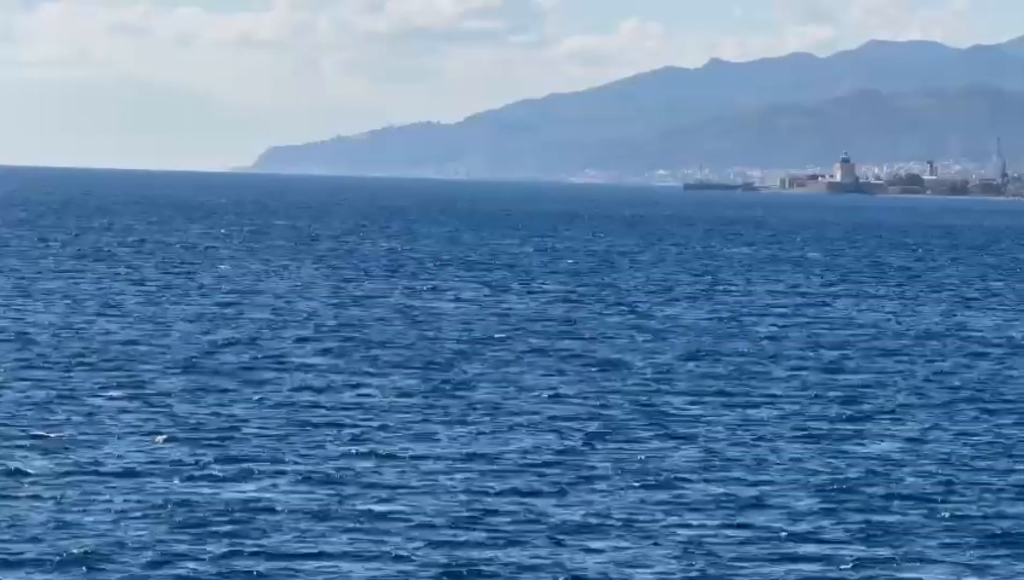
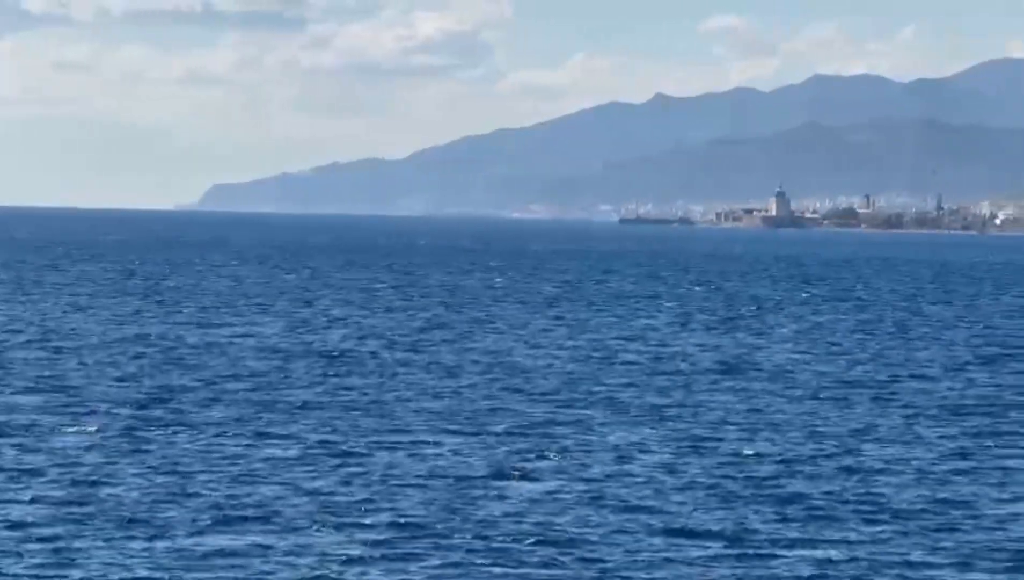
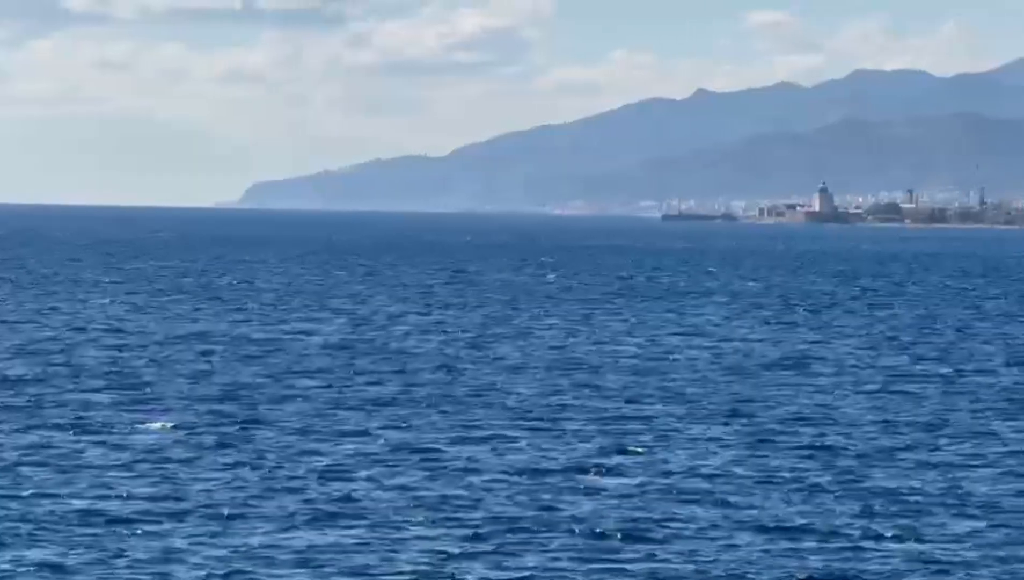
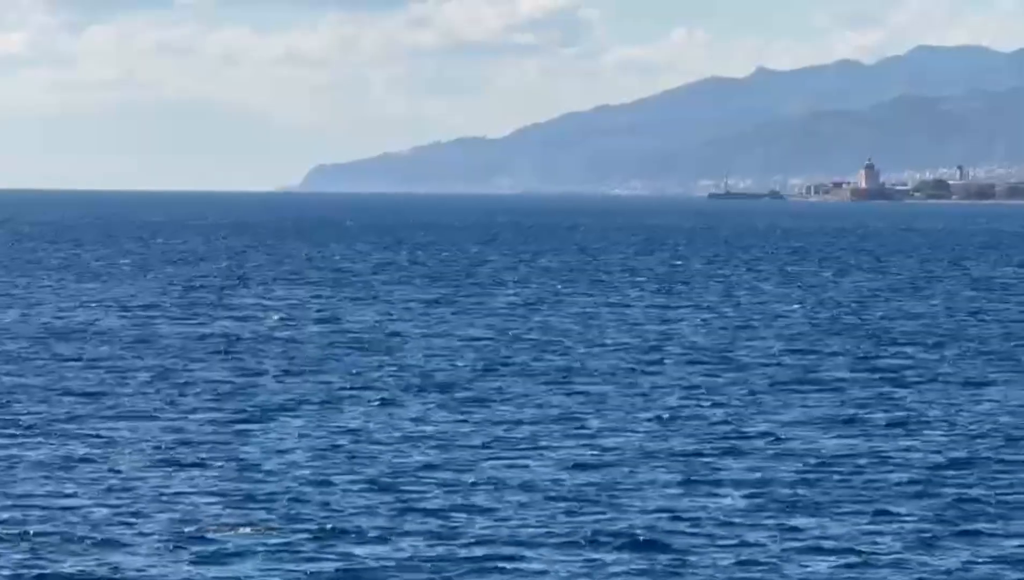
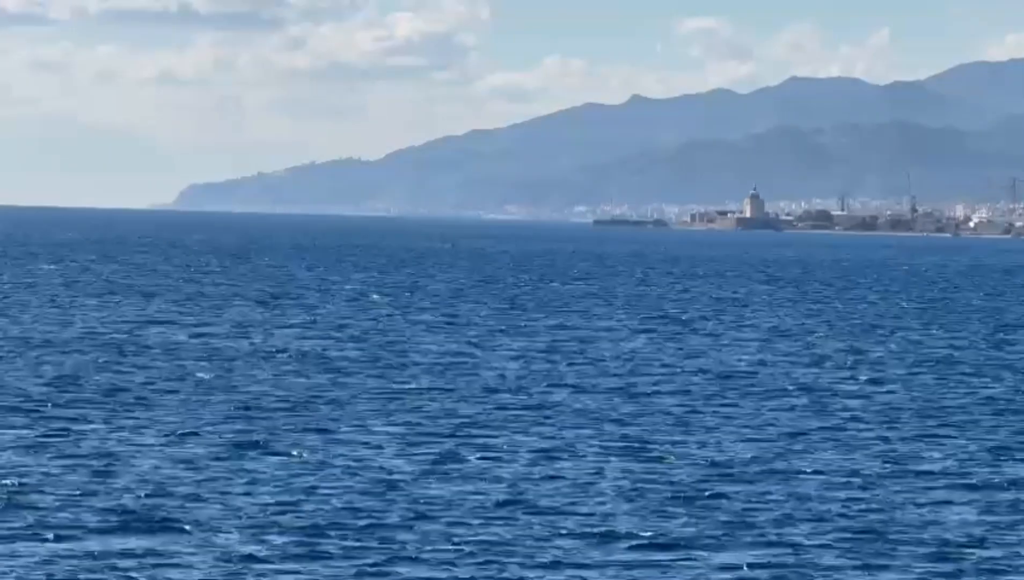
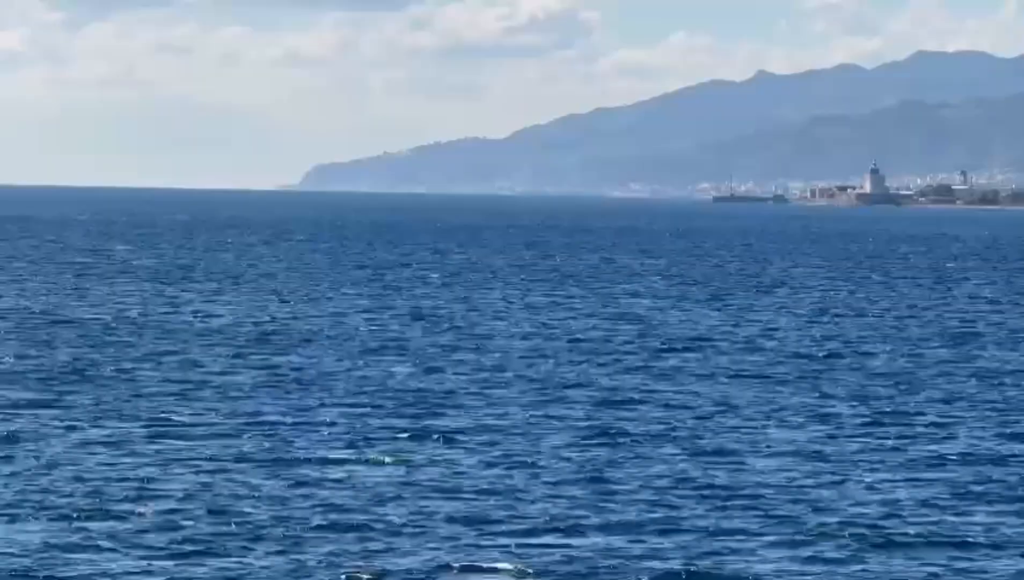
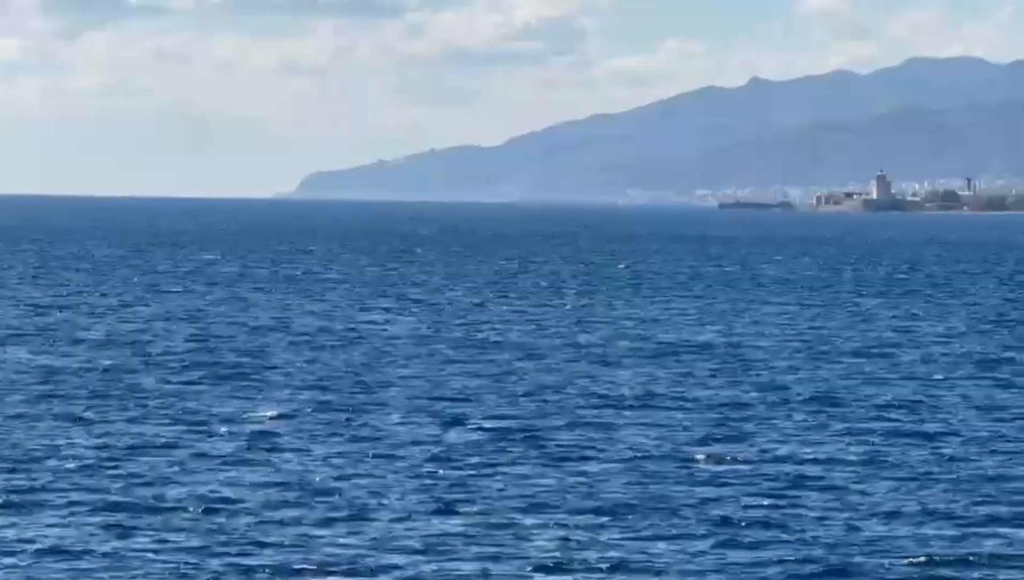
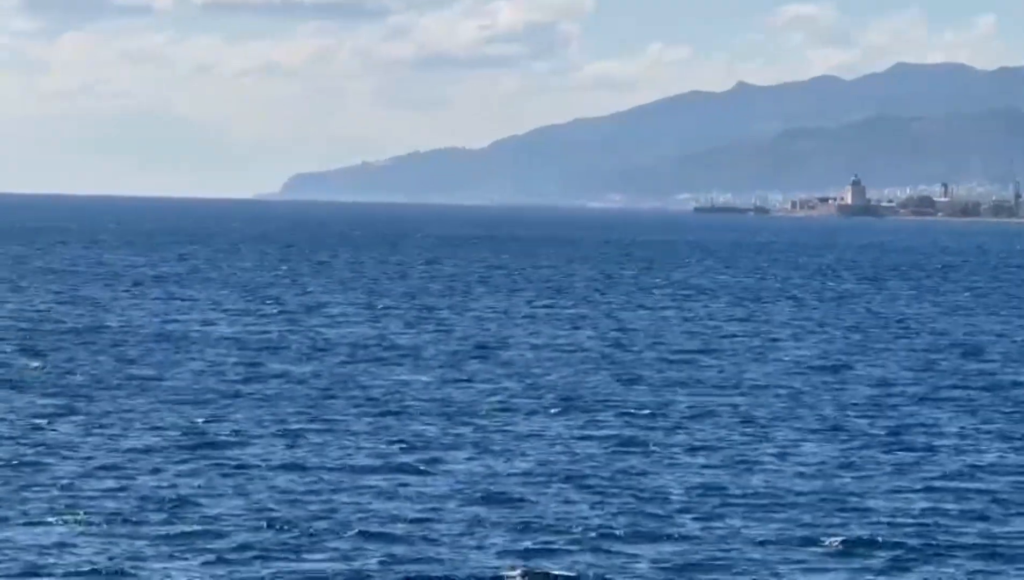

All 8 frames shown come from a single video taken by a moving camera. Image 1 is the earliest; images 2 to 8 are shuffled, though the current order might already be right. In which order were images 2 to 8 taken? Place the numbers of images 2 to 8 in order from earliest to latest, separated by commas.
7, 3, 2, 5, 8, 6, 4
